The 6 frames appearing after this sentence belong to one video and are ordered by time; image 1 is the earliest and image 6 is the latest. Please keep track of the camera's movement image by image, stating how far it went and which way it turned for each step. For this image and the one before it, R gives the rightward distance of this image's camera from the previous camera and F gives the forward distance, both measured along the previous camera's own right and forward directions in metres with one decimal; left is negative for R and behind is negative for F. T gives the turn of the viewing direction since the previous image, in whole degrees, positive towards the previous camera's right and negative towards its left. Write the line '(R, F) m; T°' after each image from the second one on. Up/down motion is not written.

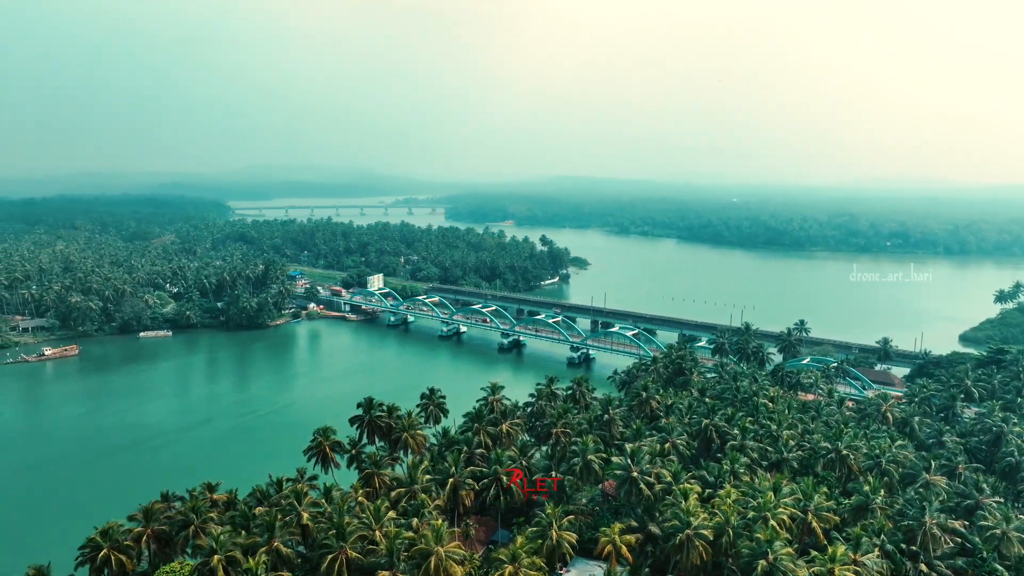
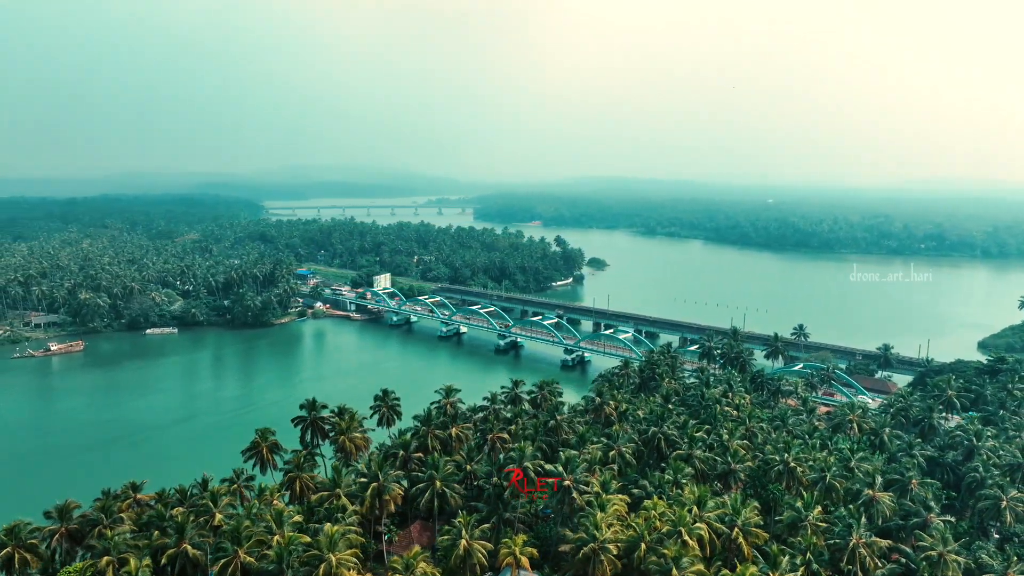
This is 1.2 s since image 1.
(+3.2, +0.6) m; -2°
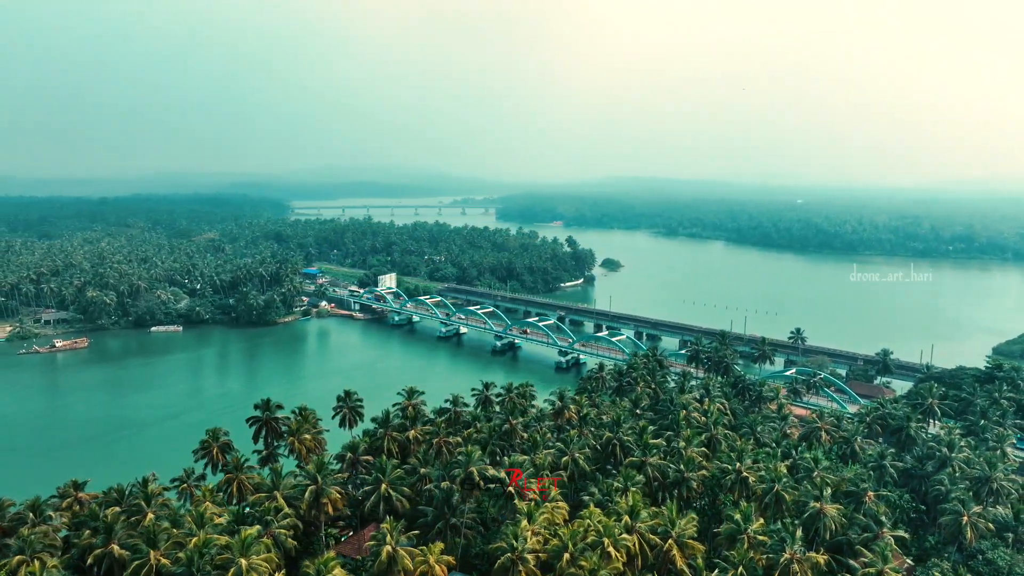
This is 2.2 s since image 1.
(+2.5, +0.4) m; -2°
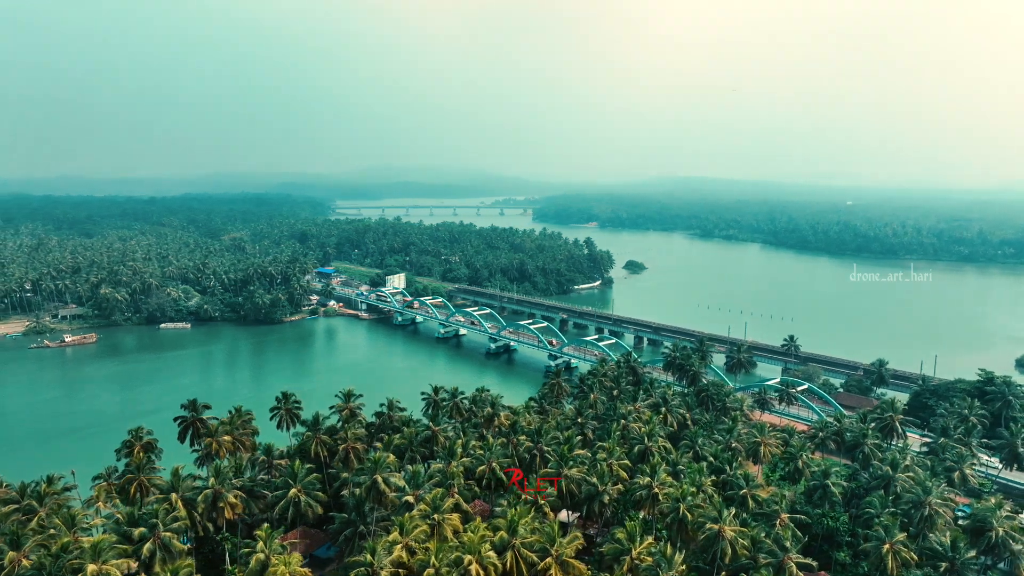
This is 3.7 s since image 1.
(+4.1, +0.7) m; -3°
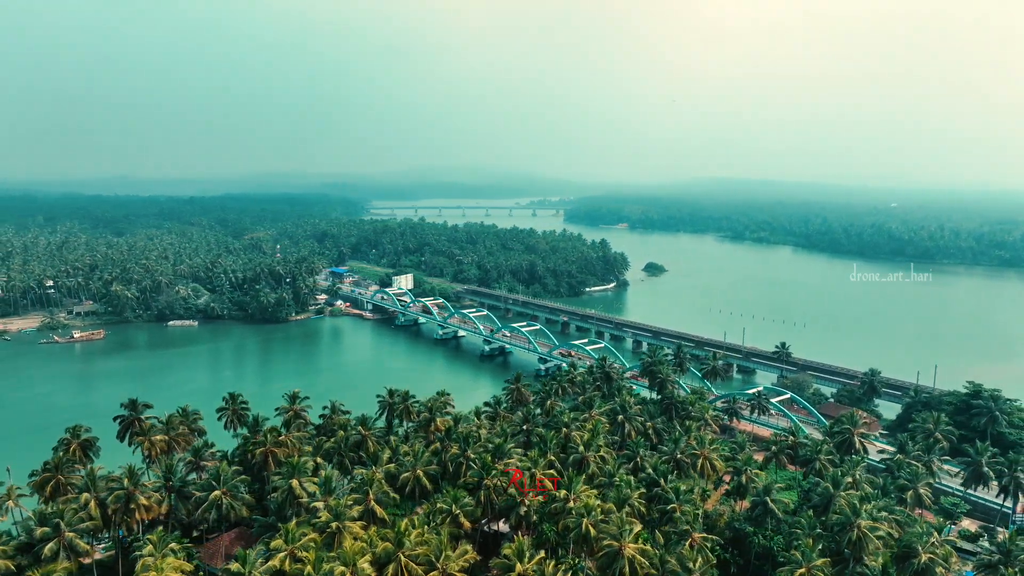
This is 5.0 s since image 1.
(+3.6, +0.5) m; -3°
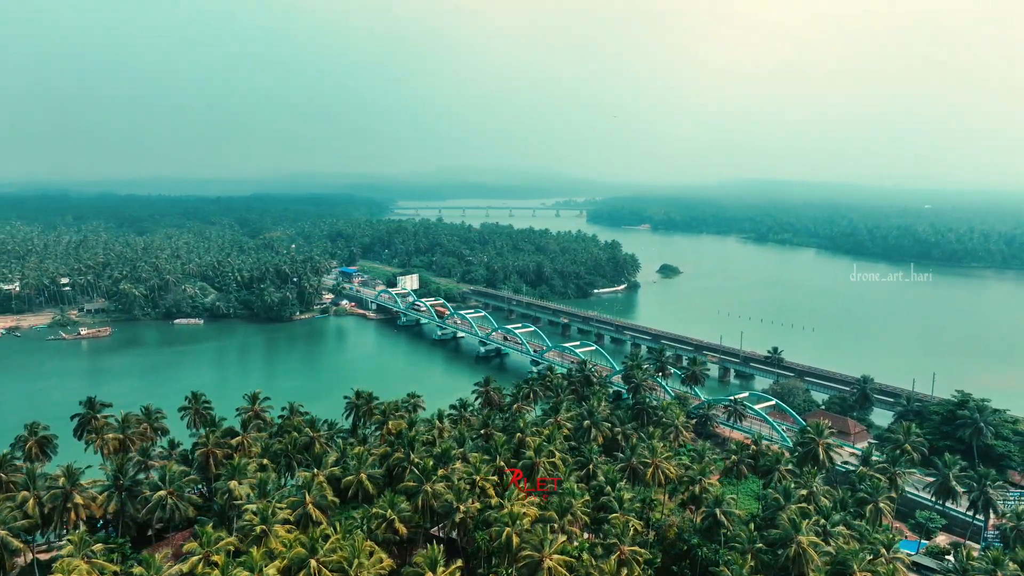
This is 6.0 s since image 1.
(+2.6, +0.4) m; -2°
